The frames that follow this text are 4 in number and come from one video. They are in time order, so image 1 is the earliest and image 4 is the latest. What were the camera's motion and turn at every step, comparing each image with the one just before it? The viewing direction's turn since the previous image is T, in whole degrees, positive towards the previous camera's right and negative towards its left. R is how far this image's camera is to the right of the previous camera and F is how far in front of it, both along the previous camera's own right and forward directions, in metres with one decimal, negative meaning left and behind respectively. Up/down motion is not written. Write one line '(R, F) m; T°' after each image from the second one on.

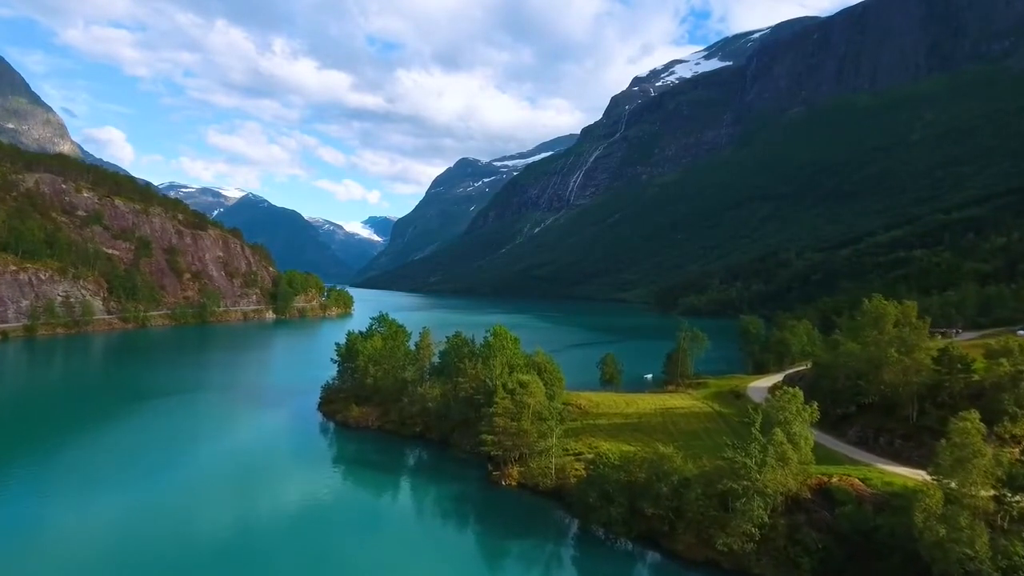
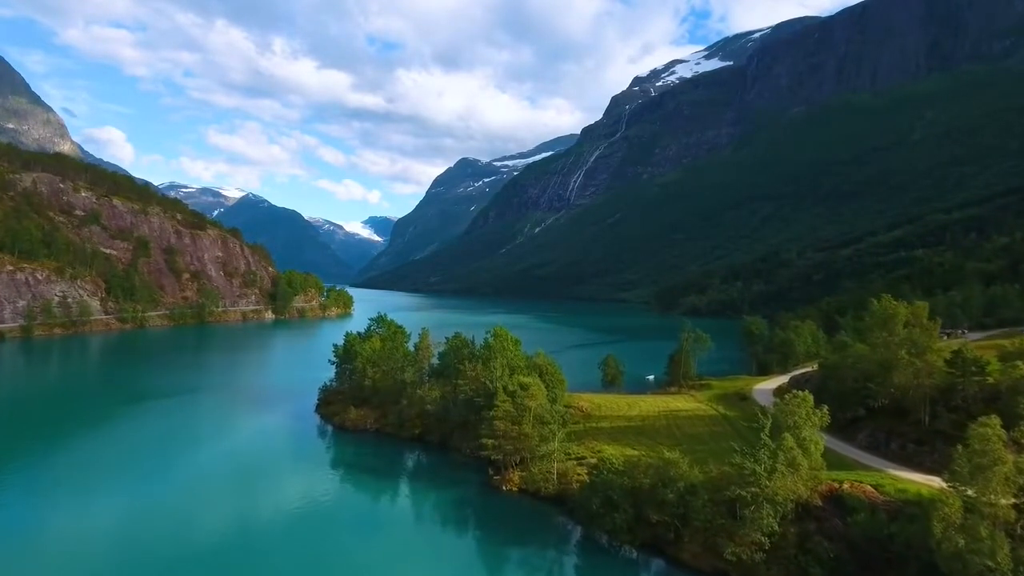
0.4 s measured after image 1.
(0.0, +1.1) m; 0°
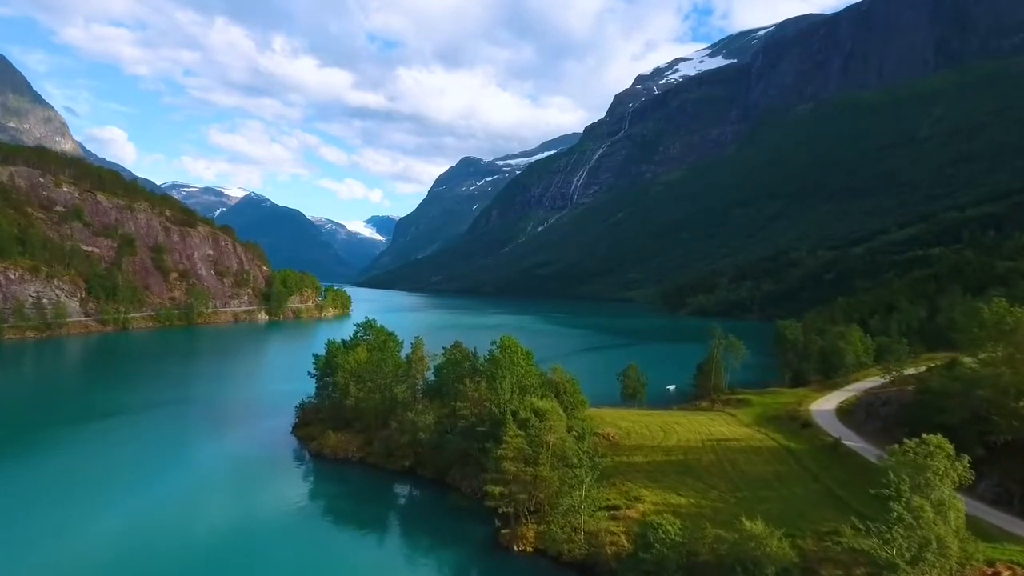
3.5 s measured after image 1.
(-0.7, +10.5) m; 0°
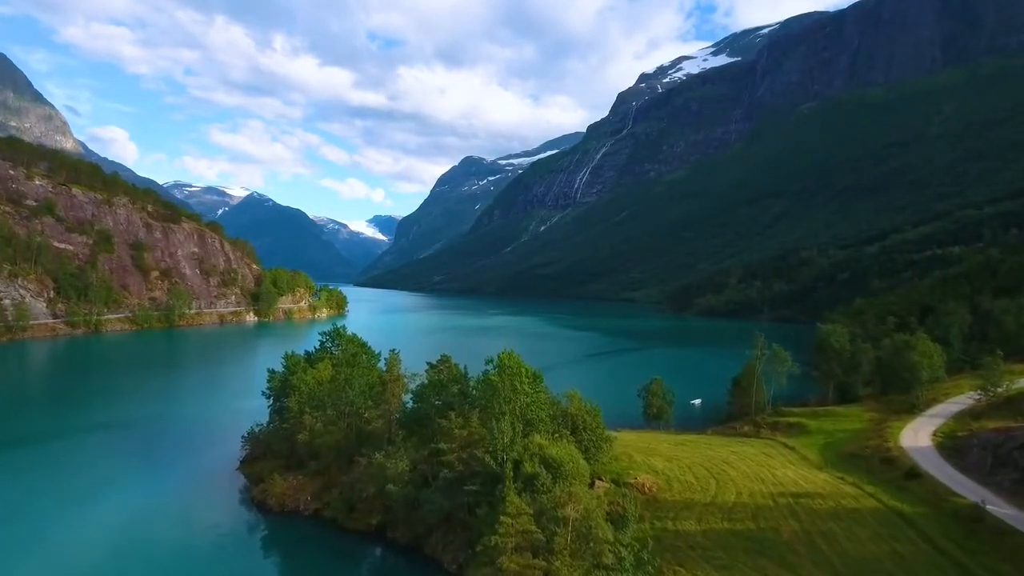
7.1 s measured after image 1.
(0.0, +12.6) m; 0°
